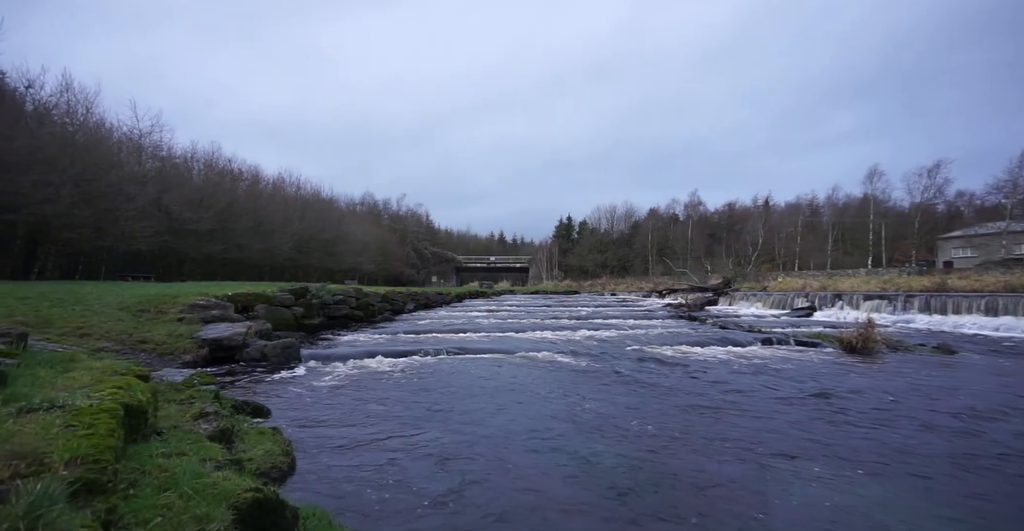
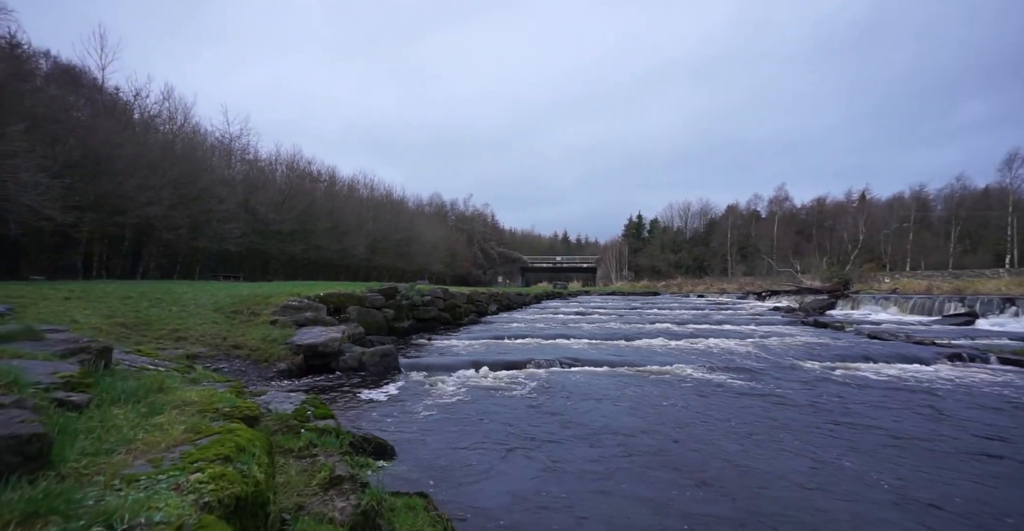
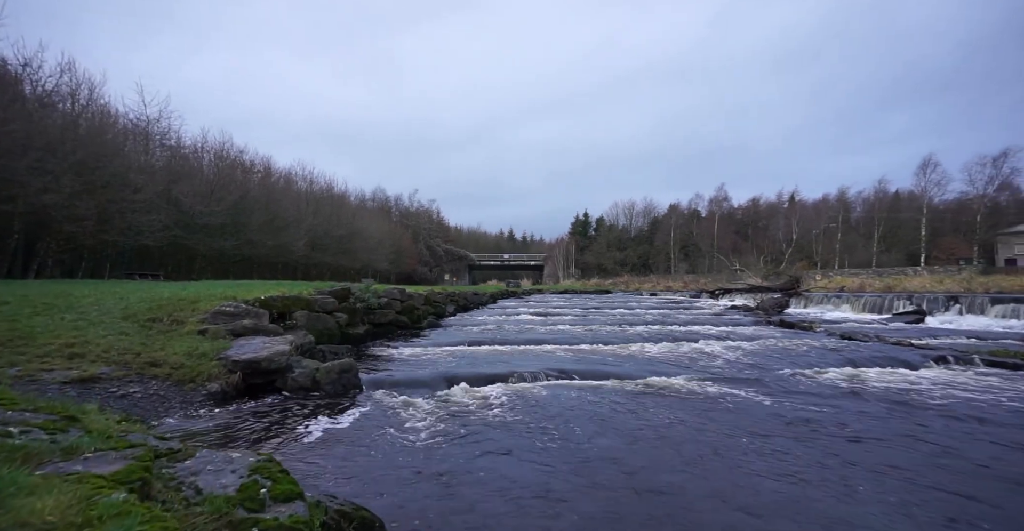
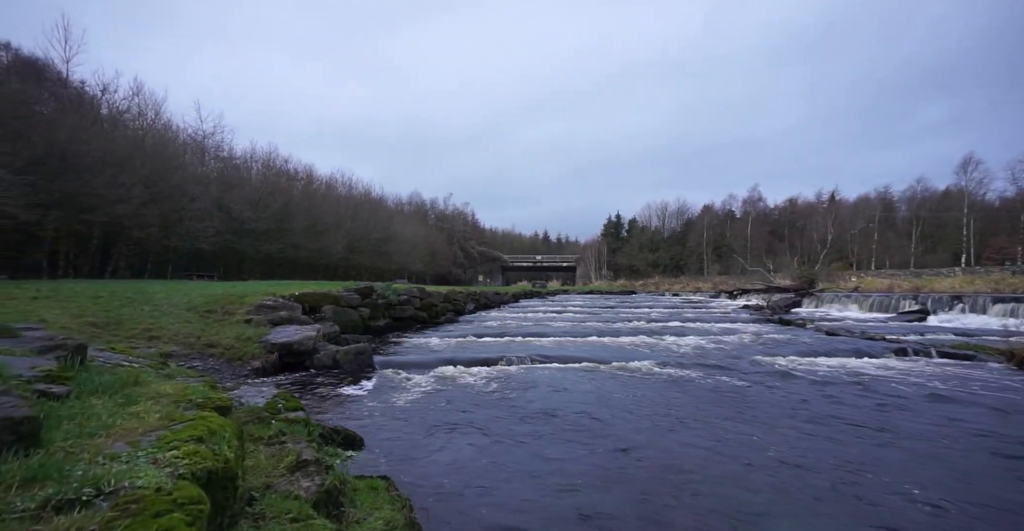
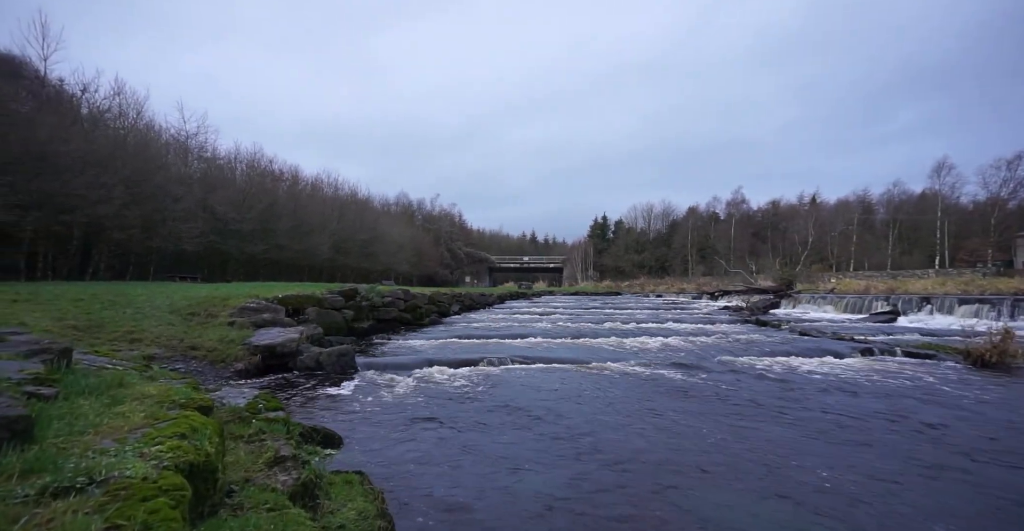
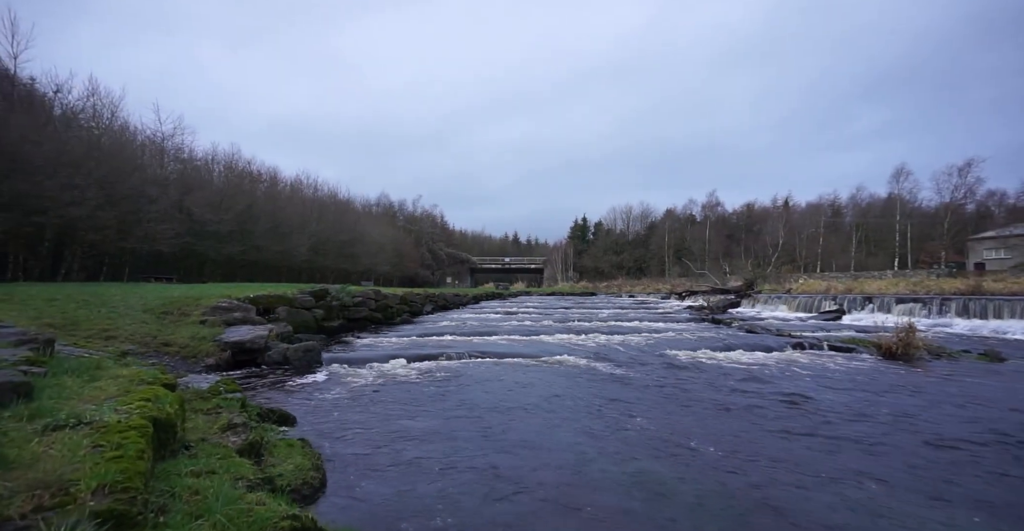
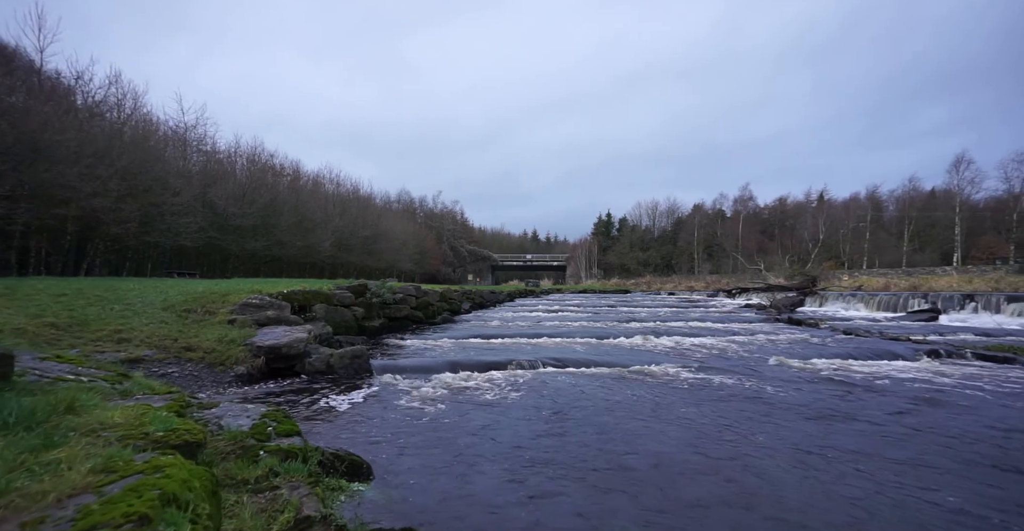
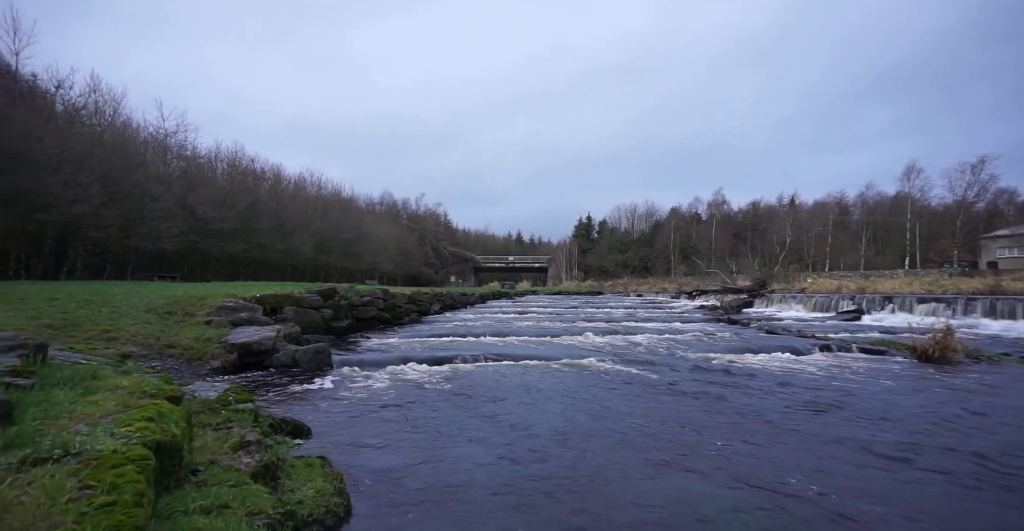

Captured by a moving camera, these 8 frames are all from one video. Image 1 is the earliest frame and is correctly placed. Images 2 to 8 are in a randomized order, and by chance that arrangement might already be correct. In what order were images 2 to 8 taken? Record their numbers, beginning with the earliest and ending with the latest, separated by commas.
6, 8, 5, 4, 2, 7, 3
